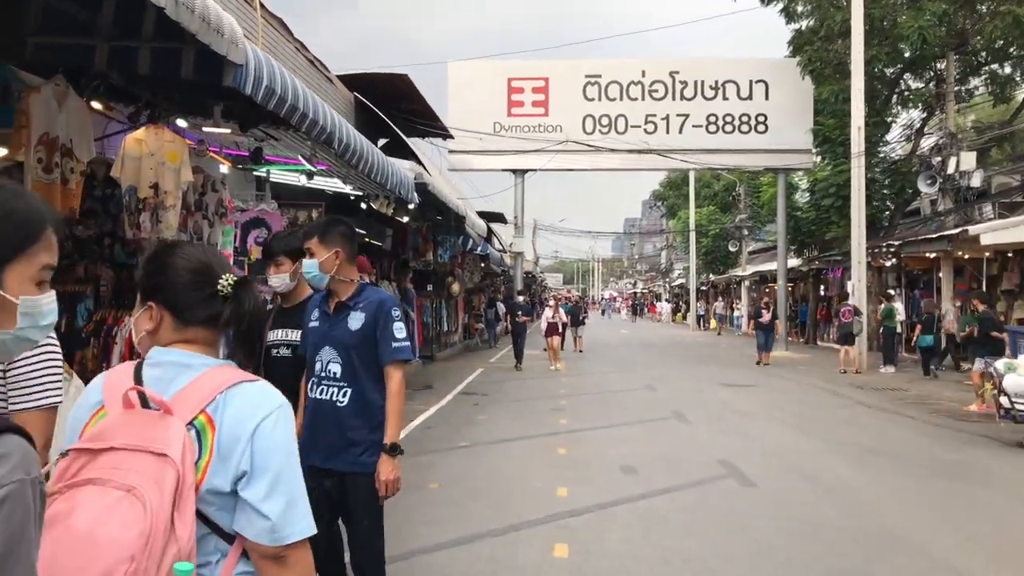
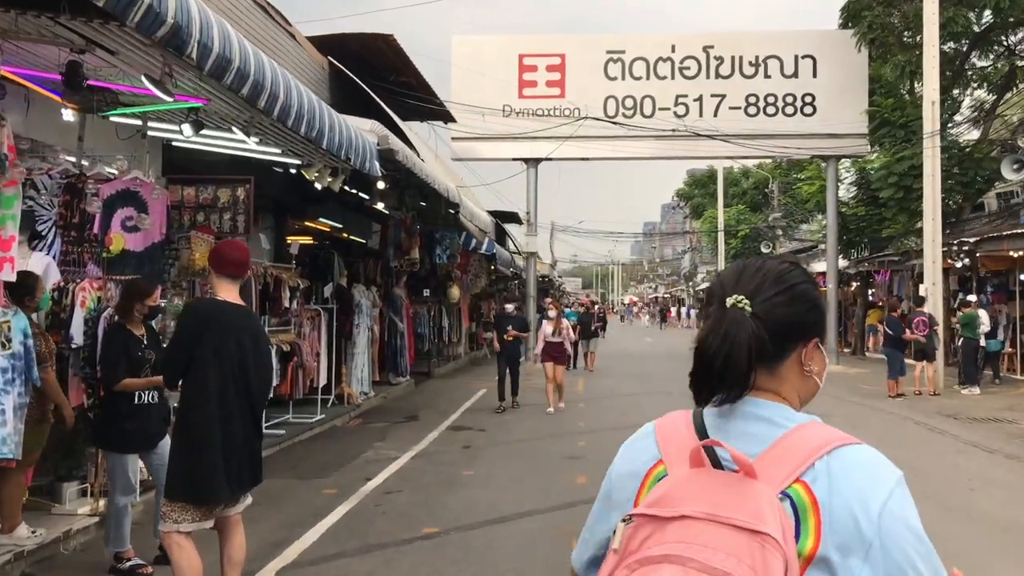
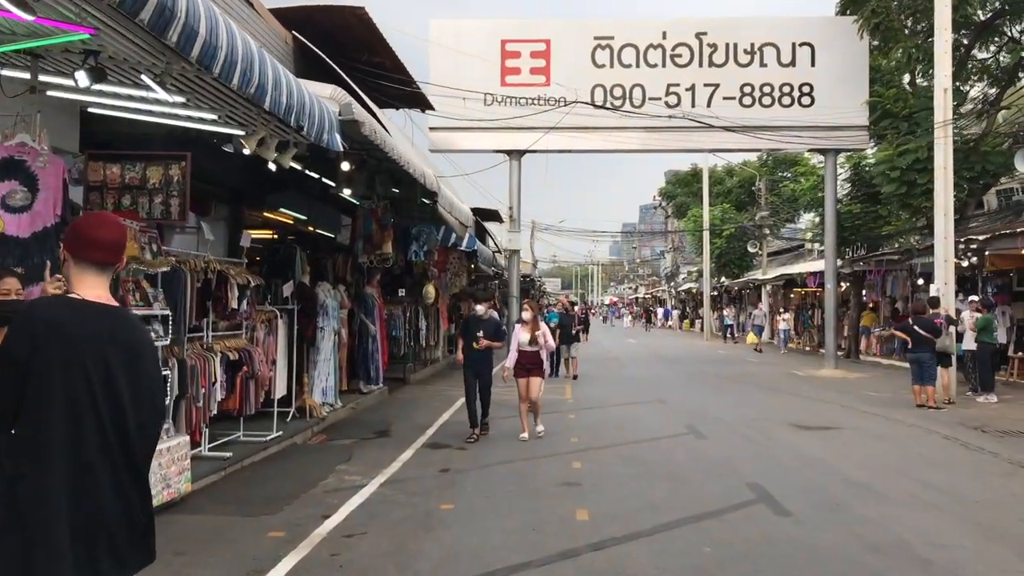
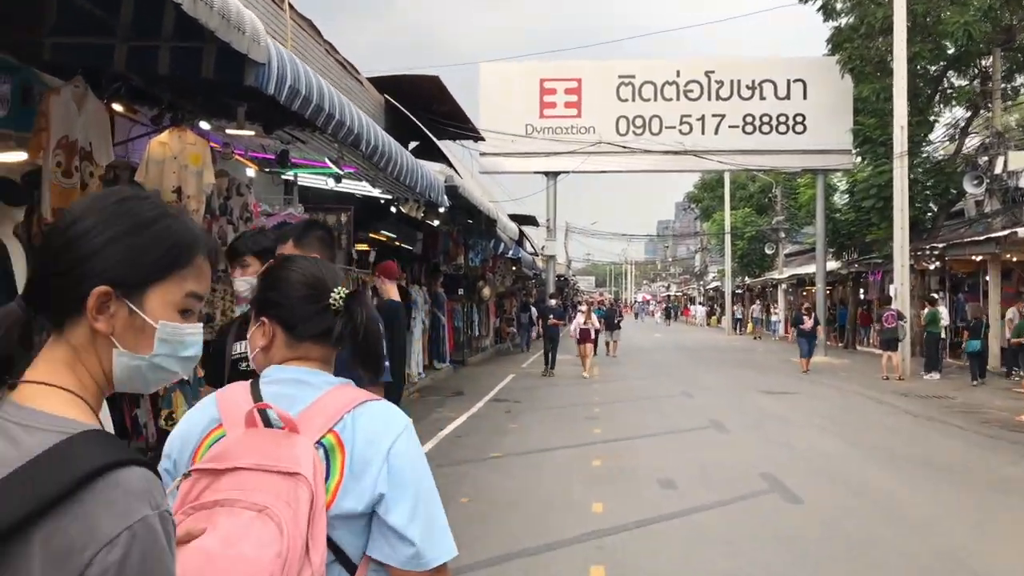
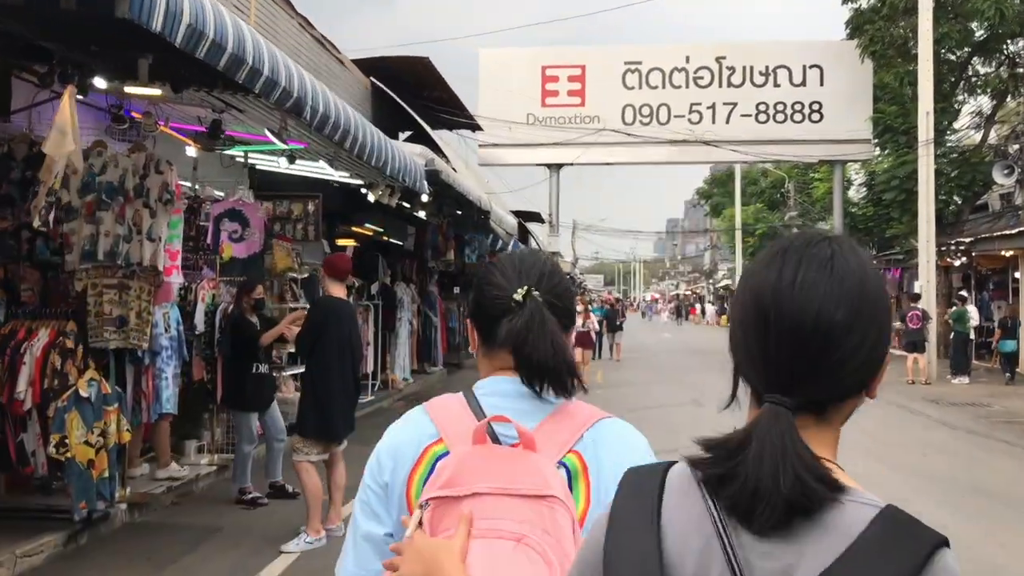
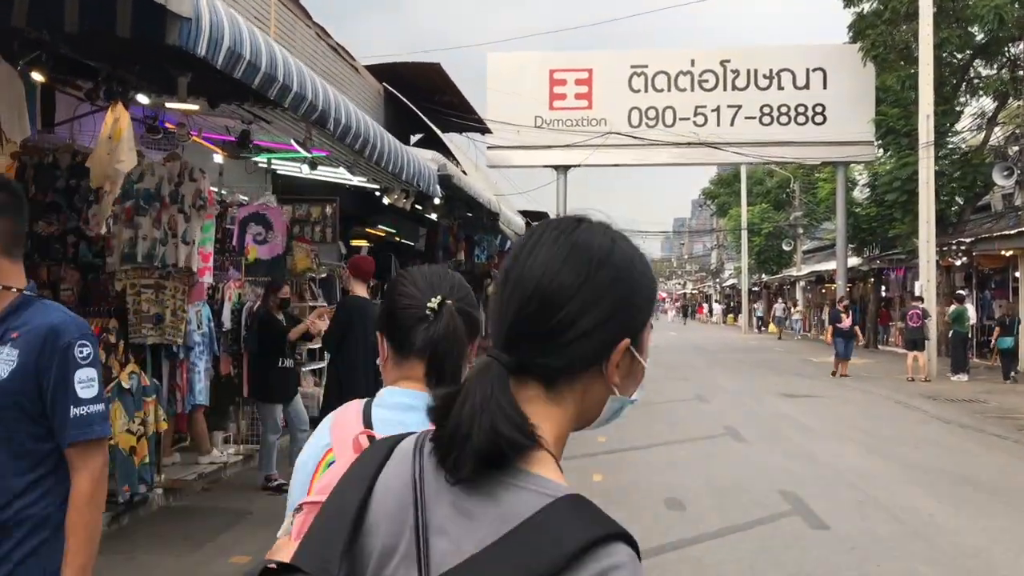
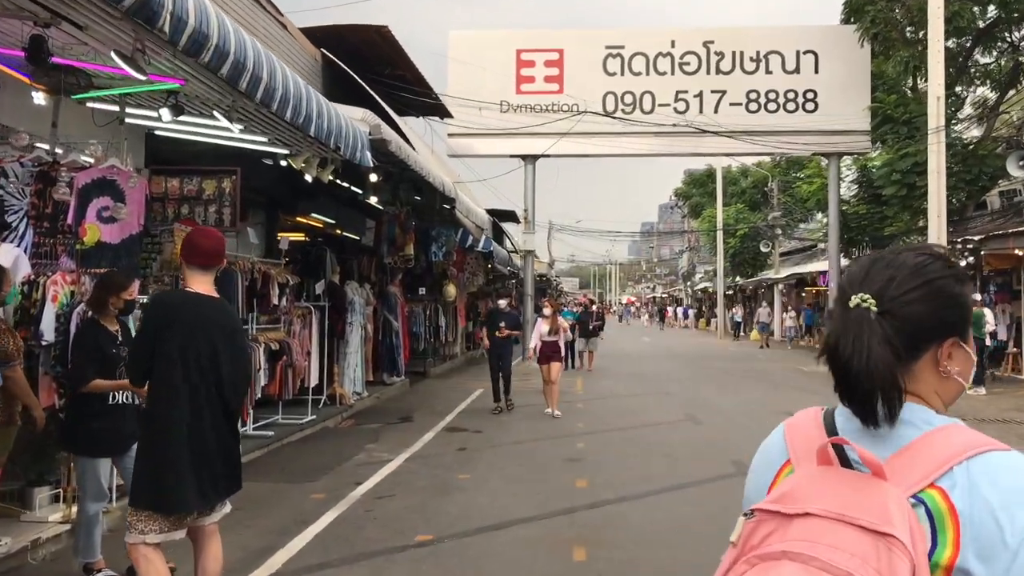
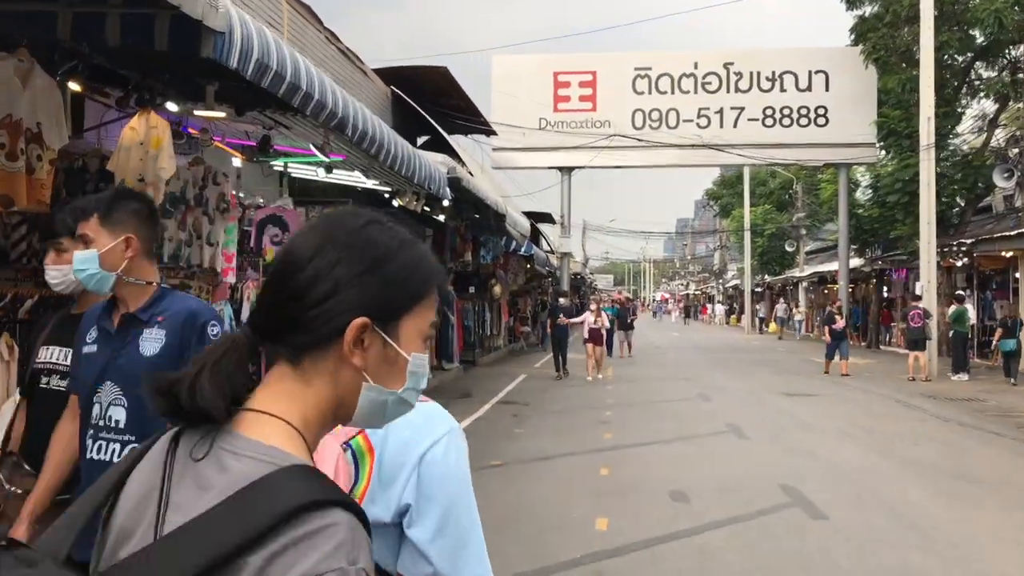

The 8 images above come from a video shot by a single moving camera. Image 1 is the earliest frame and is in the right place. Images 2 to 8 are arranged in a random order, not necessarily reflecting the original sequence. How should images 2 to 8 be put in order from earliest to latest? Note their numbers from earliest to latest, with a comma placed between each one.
4, 8, 6, 5, 2, 7, 3
